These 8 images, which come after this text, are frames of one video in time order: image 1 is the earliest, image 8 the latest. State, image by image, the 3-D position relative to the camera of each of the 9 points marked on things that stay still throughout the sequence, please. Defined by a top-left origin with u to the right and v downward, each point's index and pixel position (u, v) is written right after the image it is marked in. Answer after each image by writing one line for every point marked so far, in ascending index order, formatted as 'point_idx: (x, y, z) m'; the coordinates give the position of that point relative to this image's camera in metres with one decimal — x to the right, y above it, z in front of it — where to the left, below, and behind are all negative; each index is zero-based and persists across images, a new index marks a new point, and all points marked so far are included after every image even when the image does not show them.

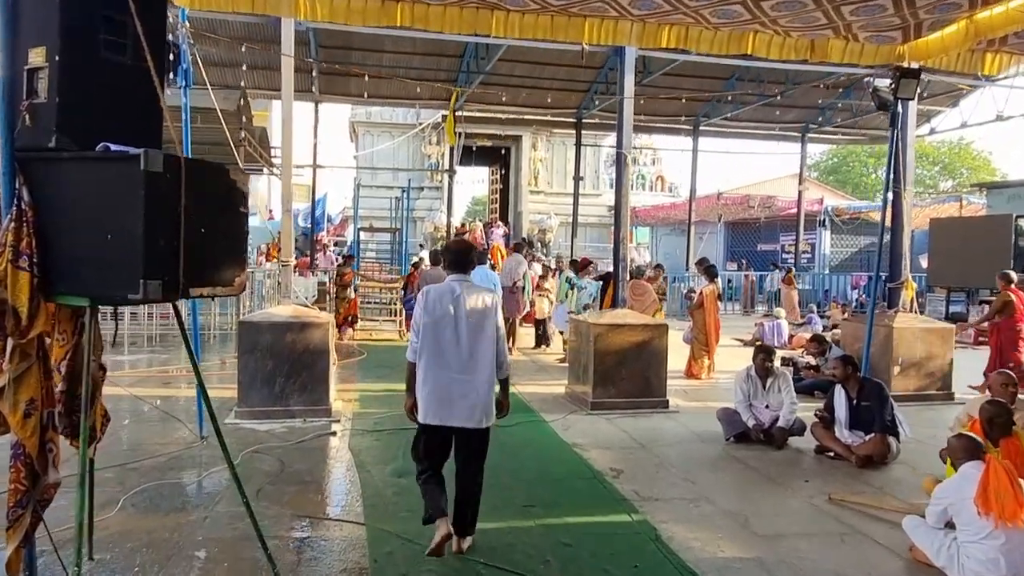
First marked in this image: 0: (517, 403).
0: (0.0, -1.1, +7.3) m
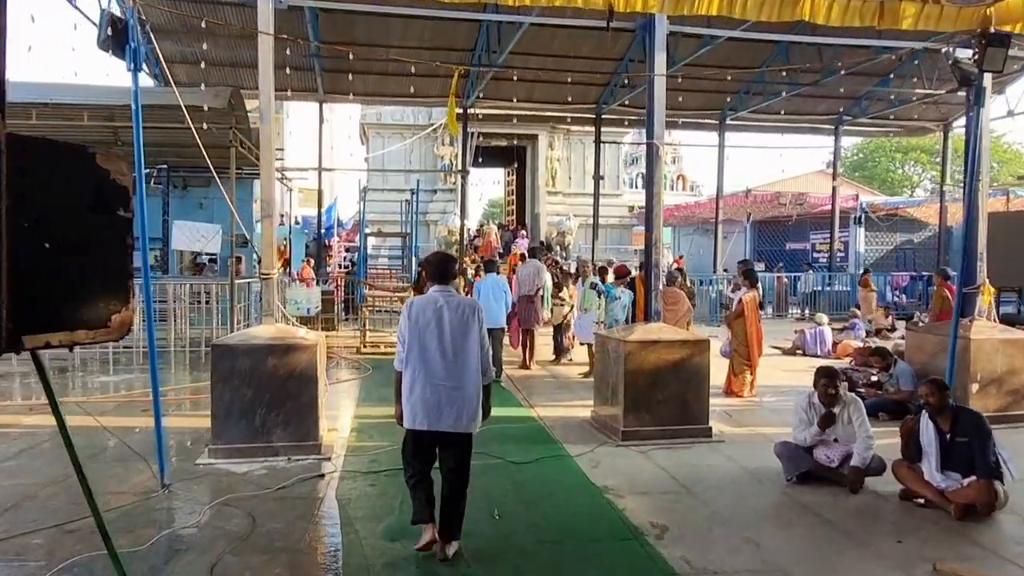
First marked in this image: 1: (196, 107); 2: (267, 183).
0: (+0.2, -1.2, +6.4) m
1: (-4.2, +2.4, +9.8) m
2: (-1.9, +0.8, +5.6) m
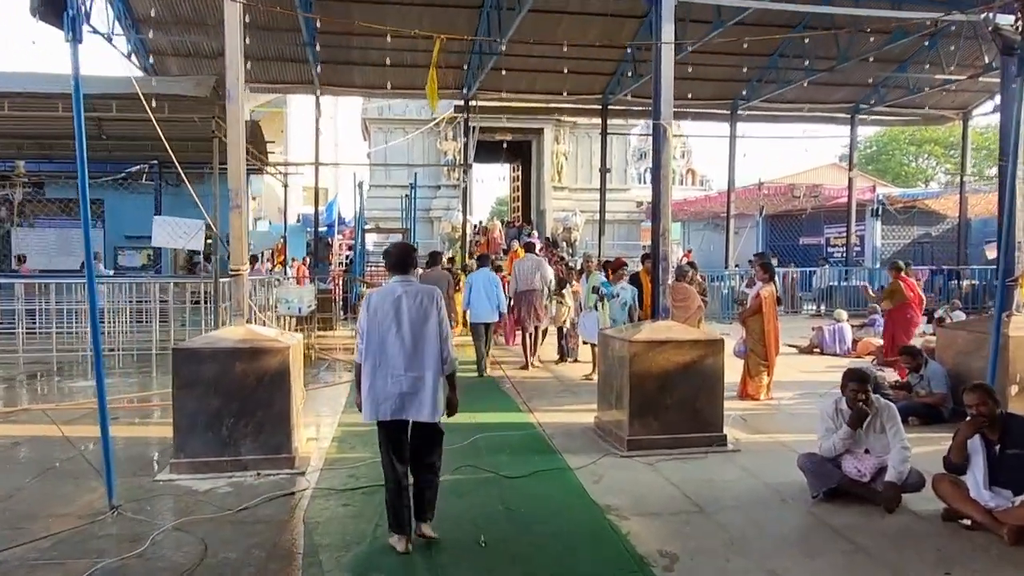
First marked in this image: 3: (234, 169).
0: (+0.2, -1.2, +5.9) m
1: (-4.2, +2.4, +9.3) m
2: (-1.9, +0.8, +5.1) m
3: (-2.0, +0.8, +5.1) m
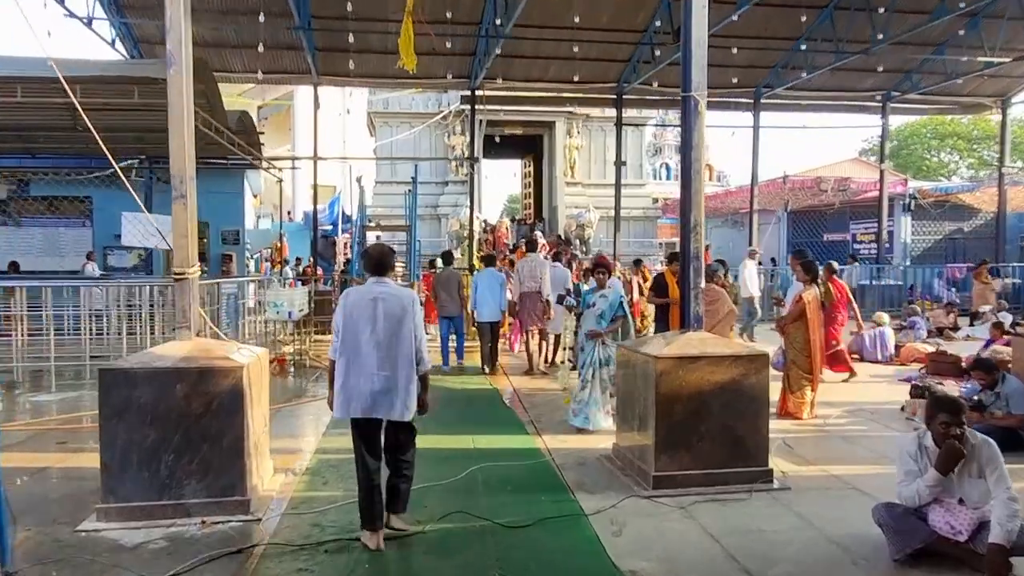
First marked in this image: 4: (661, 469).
0: (+0.2, -1.2, +5.0) m
1: (-4.1, +2.4, +8.5) m
2: (-1.9, +0.8, +4.2) m
3: (-1.9, +0.8, +4.2) m
4: (+0.9, -1.1, +4.5) m
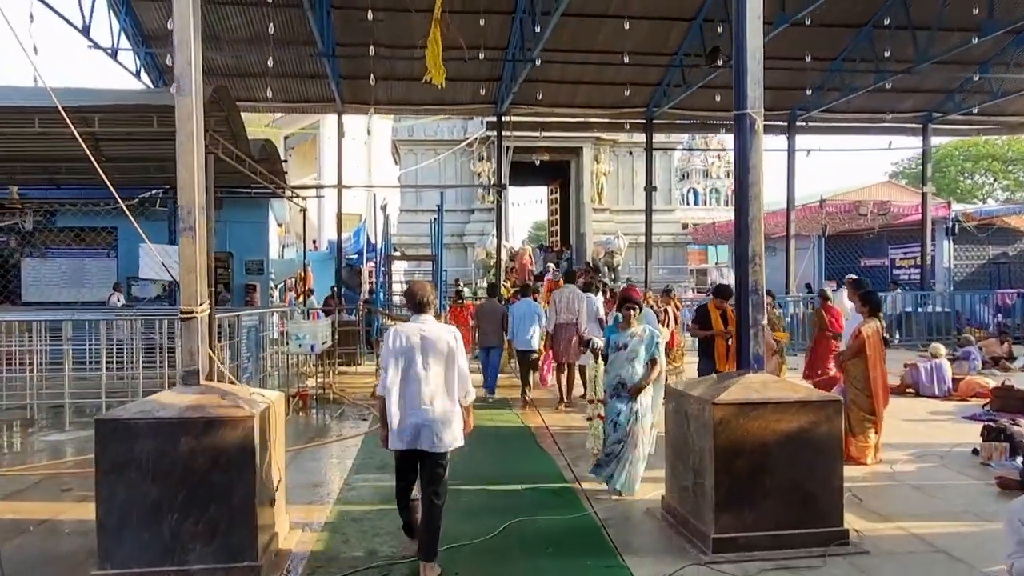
0: (+0.4, -1.5, +4.5) m
1: (-3.8, +2.0, +8.2) m
2: (-1.7, +0.6, +3.9) m
3: (-1.7, +0.6, +3.9) m
4: (+1.1, -1.3, +3.9) m
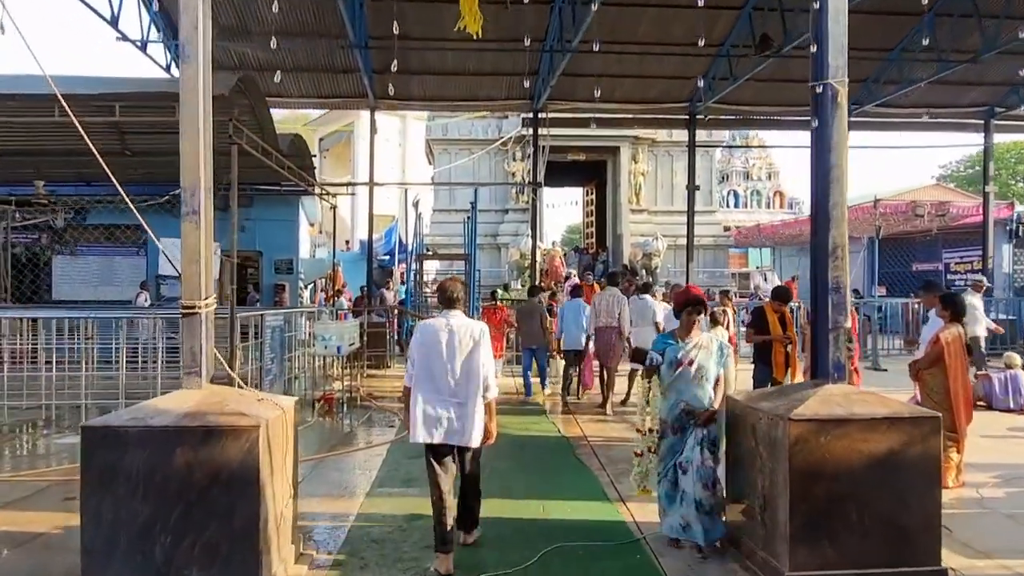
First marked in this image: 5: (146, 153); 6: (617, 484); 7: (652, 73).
0: (+0.7, -1.5, +4.0) m
1: (-3.4, +2.0, +7.9) m
2: (-1.5, +0.6, +3.5) m
3: (-1.5, +0.6, +3.5) m
4: (+1.3, -1.3, +3.4) m
5: (-5.1, +1.9, +10.2) m
6: (+0.8, -1.5, +5.4) m
7: (+2.6, +3.9, +13.4) m
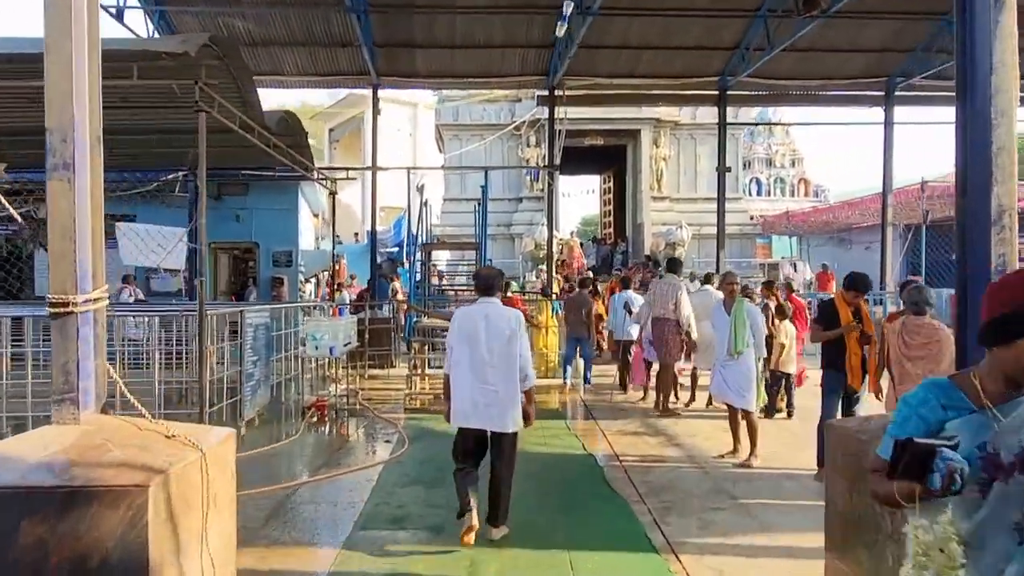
0: (+0.7, -1.4, +2.9) m
1: (-3.3, +2.1, +6.8) m
2: (-1.5, +0.7, +2.4) m
3: (-1.5, +0.7, +2.4) m
4: (+1.4, -1.2, +2.3) m
5: (-4.9, +2.0, +9.2) m
6: (+0.9, -1.4, +4.3) m
7: (+2.8, +4.1, +12.2) m
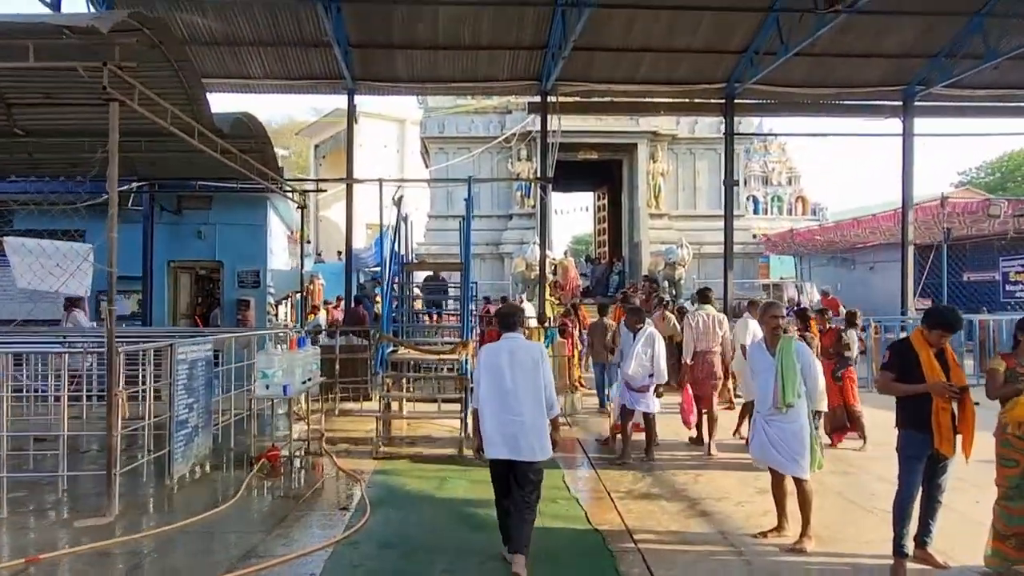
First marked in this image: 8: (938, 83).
0: (+0.7, -1.5, +1.6) m
1: (-3.4, +1.9, +5.7) m
2: (-1.5, +0.5, +1.2) m
3: (-1.5, +0.5, +1.2) m
4: (+1.3, -1.4, +1.0) m
5: (-5.0, +1.7, +7.9) m
6: (+0.8, -1.6, +3.1) m
7: (+2.6, +3.7, +11.1) m
8: (+6.9, +3.3, +11.8) m
